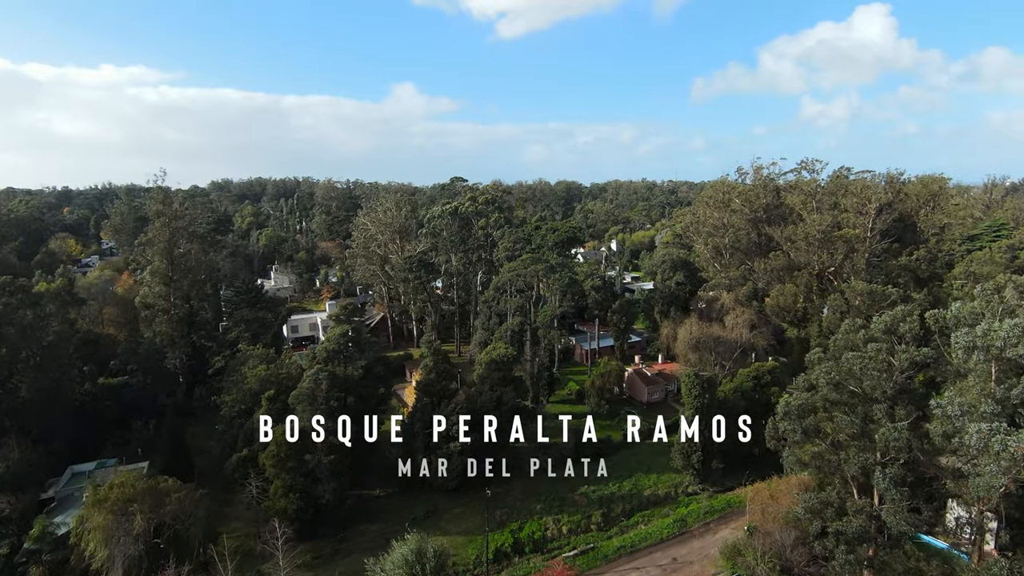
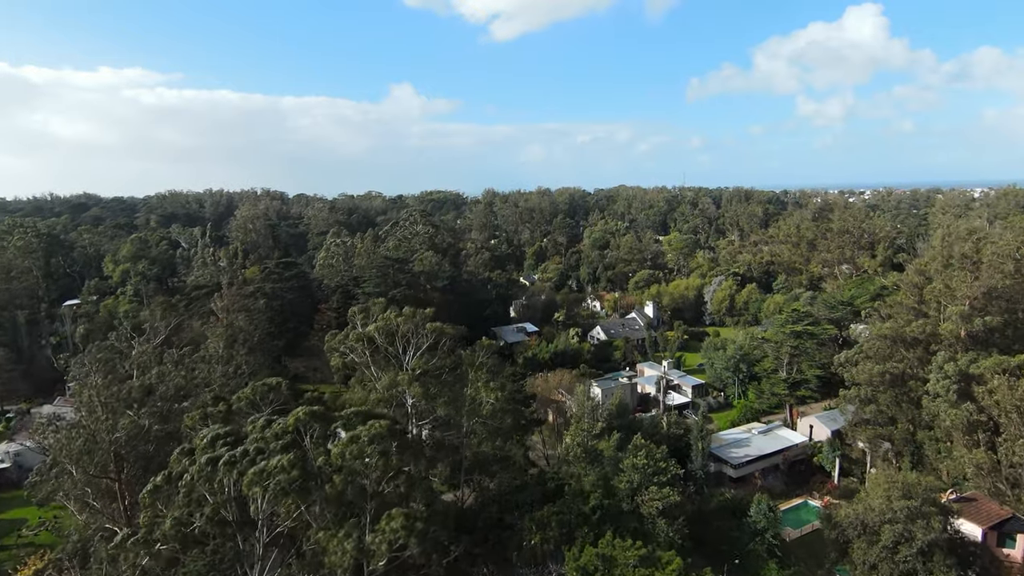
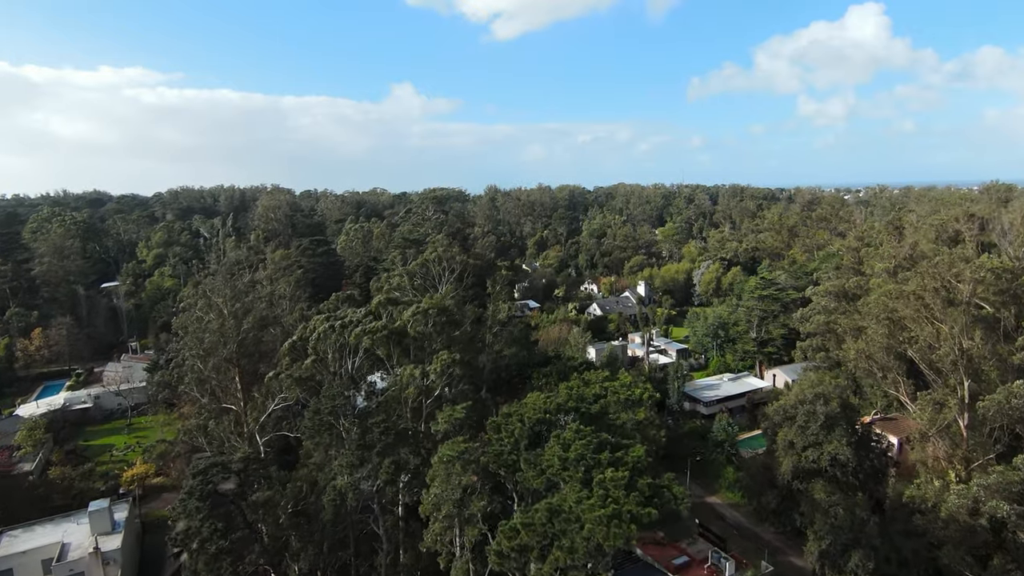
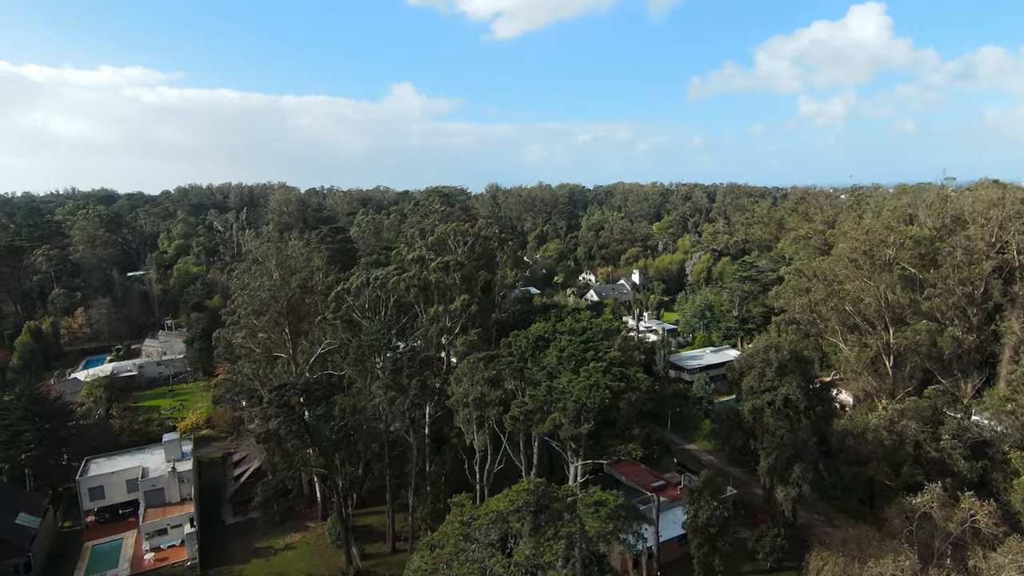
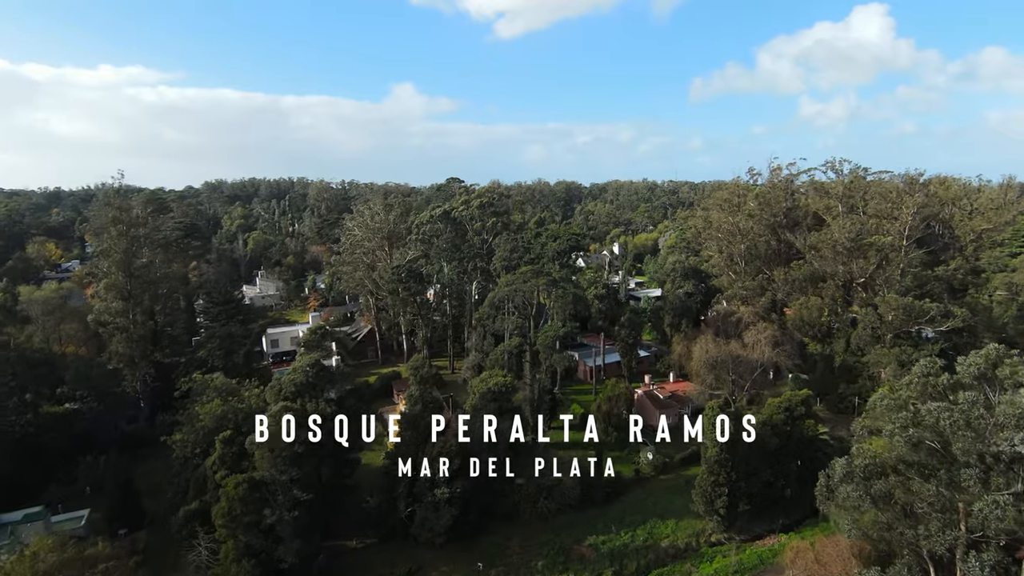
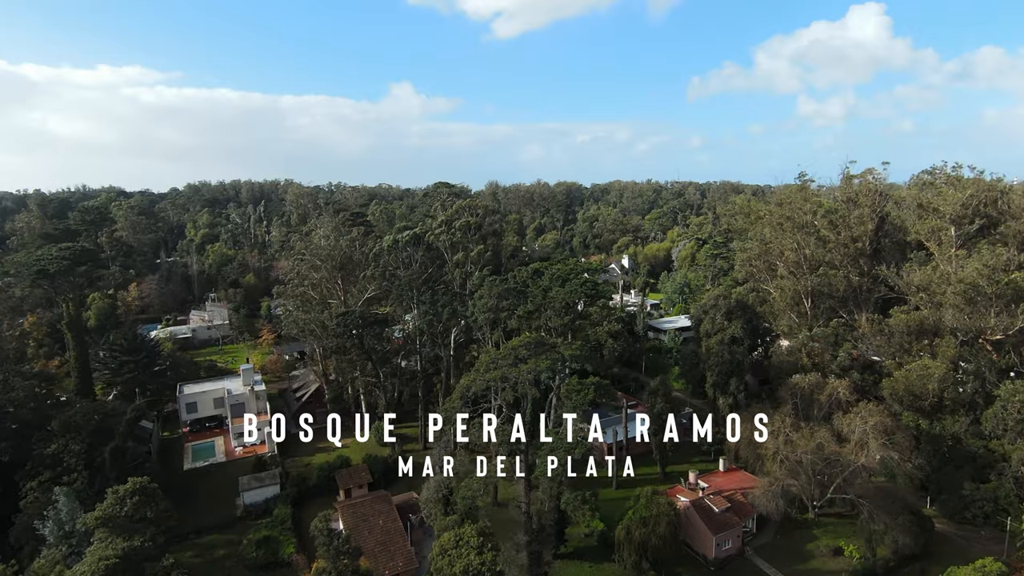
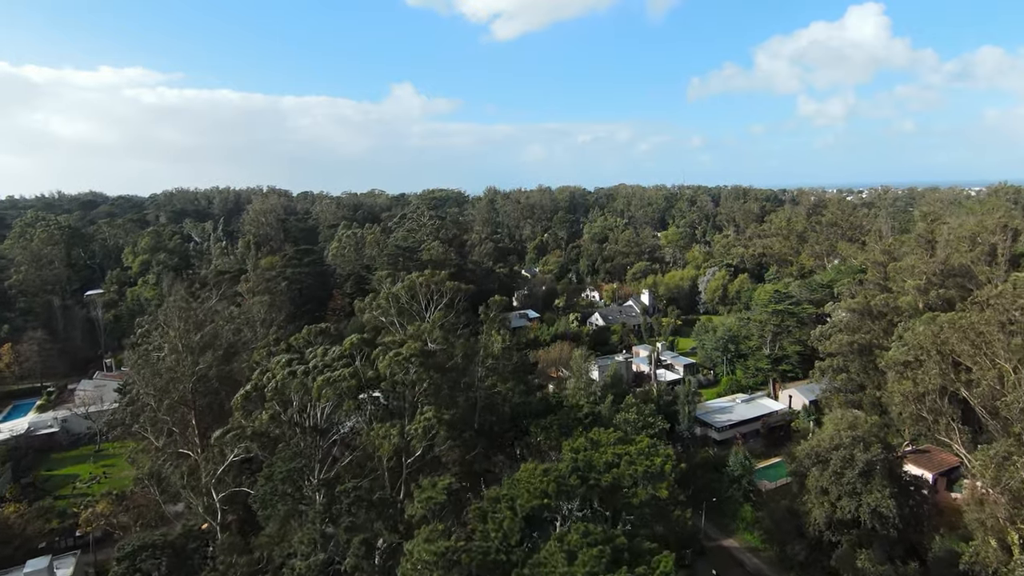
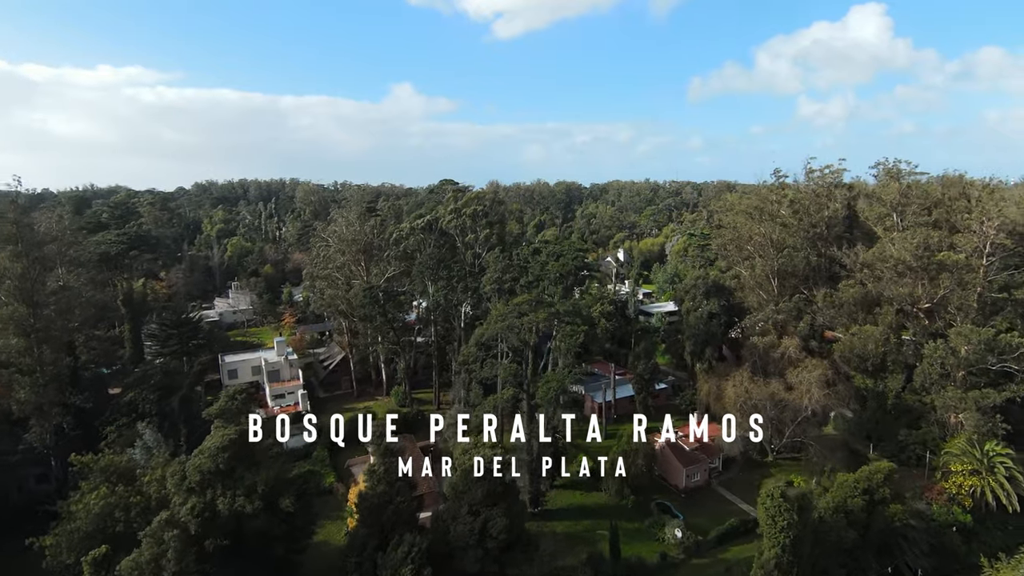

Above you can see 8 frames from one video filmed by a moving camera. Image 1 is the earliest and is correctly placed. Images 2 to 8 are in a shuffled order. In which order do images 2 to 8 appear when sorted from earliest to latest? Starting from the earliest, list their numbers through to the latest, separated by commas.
5, 8, 6, 4, 3, 7, 2
